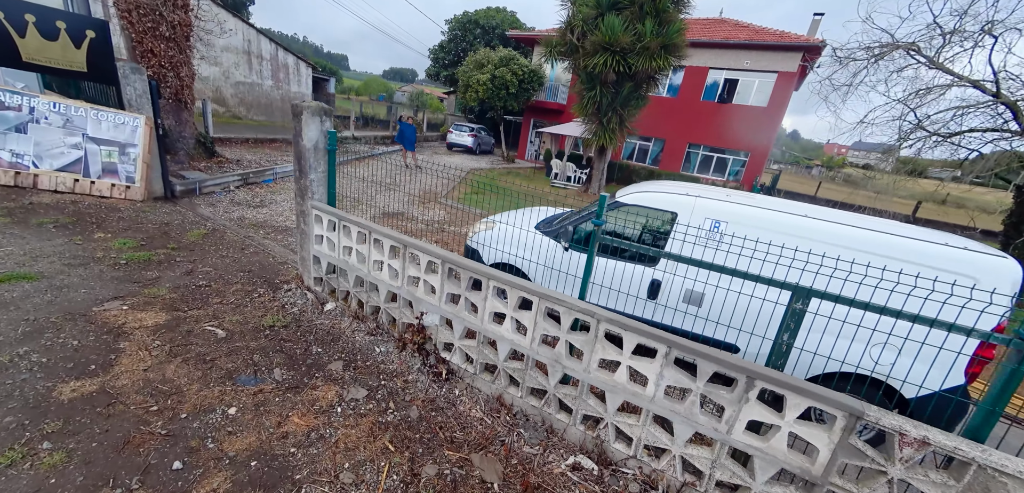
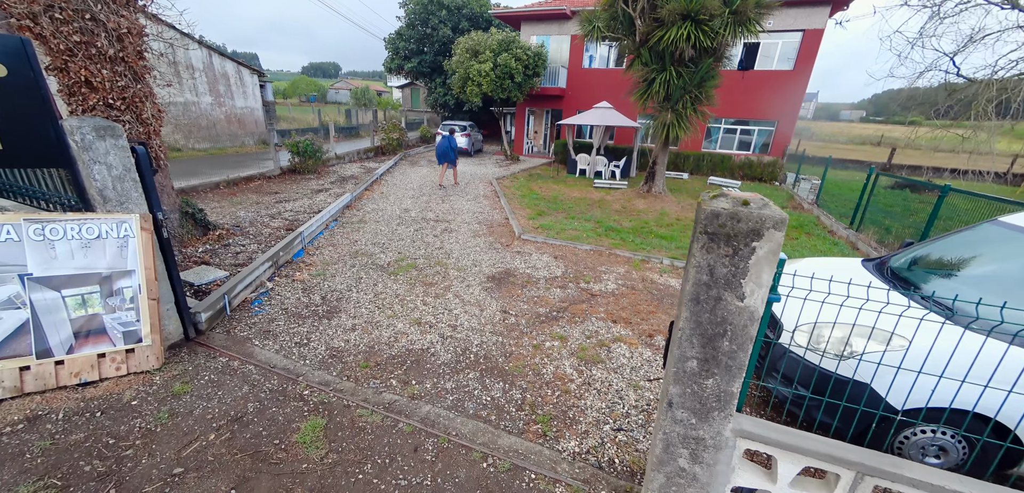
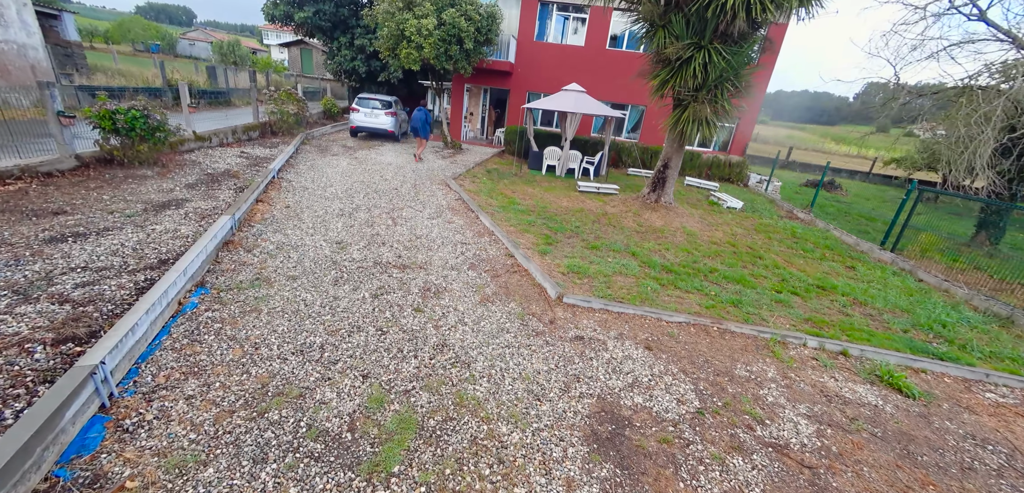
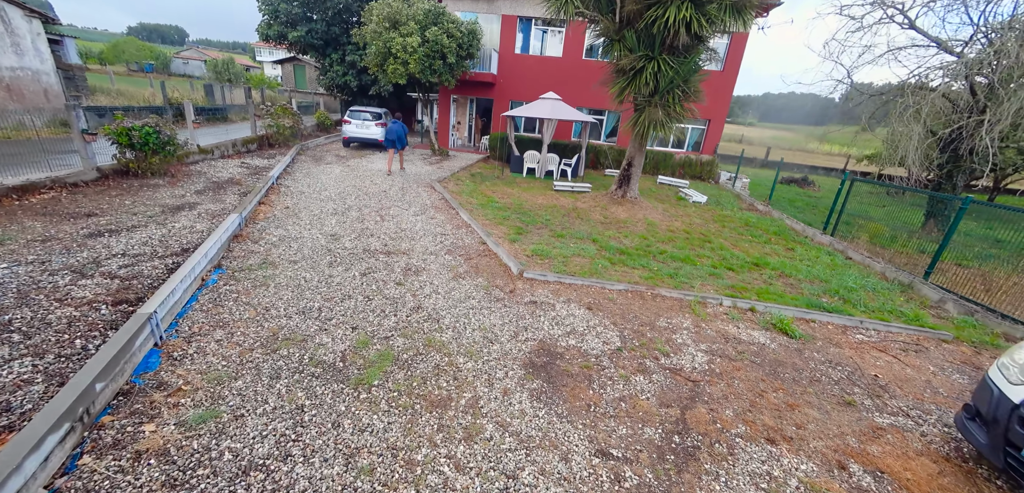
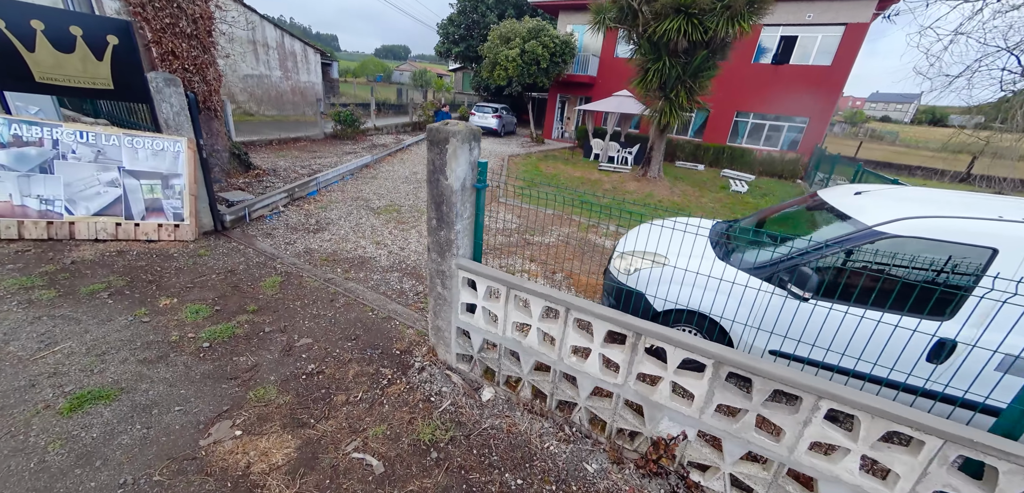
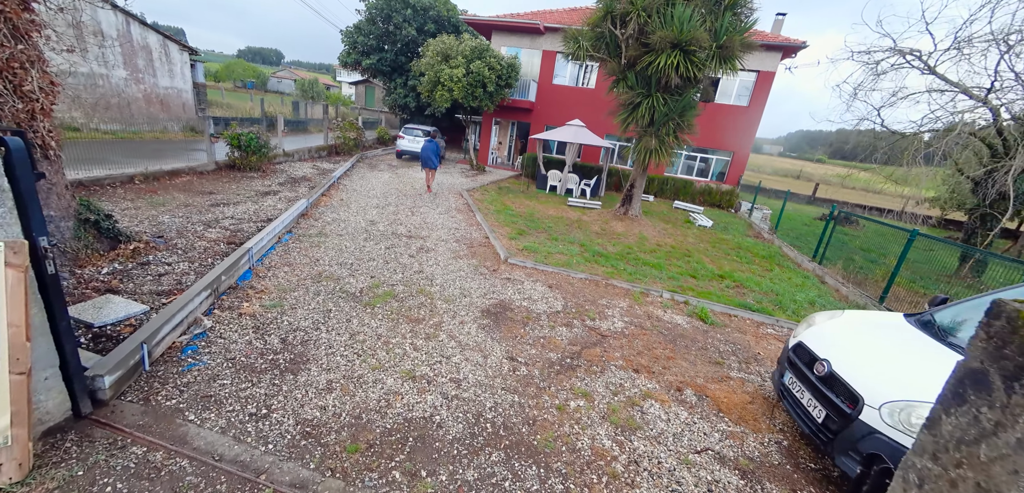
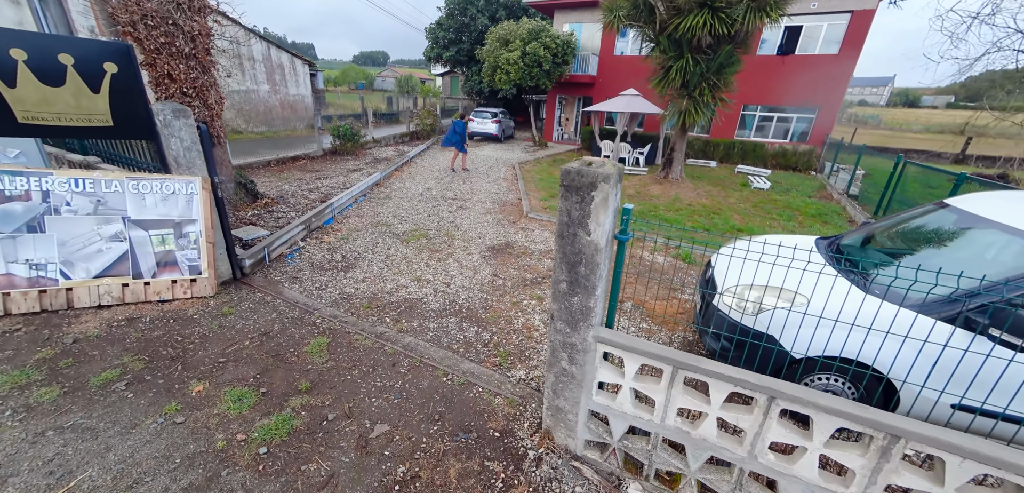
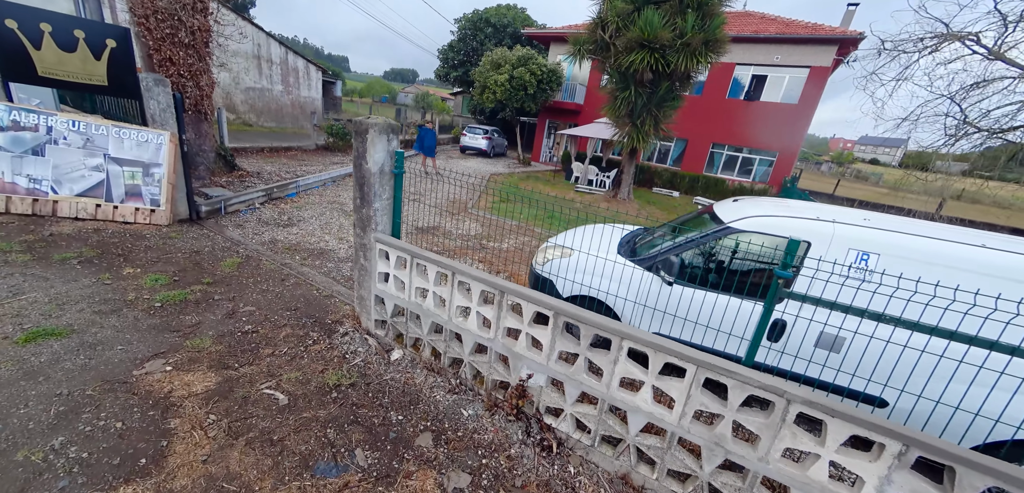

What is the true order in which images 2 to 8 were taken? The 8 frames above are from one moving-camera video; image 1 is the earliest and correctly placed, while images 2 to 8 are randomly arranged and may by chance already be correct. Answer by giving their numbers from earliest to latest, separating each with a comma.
8, 5, 7, 2, 6, 4, 3
